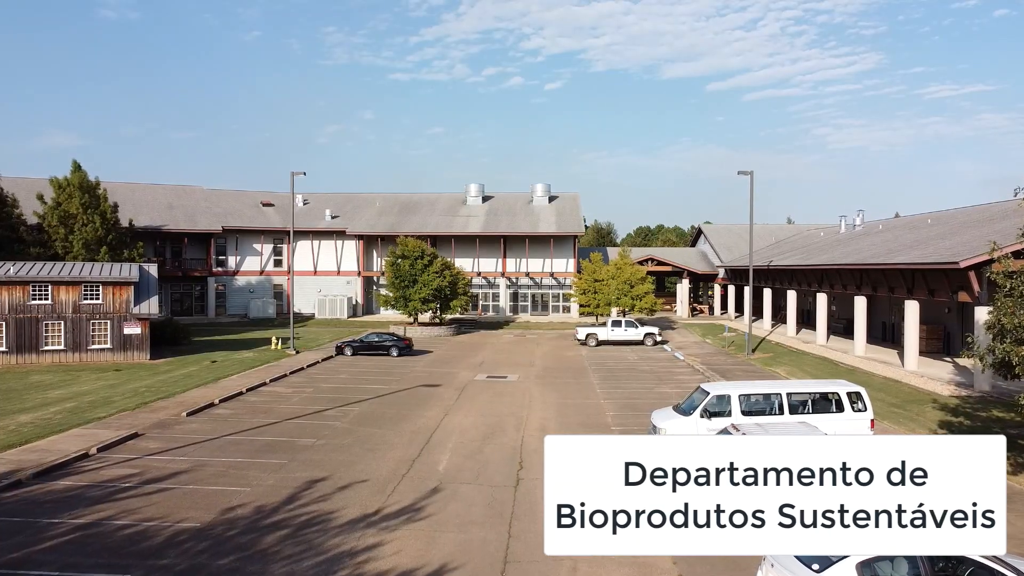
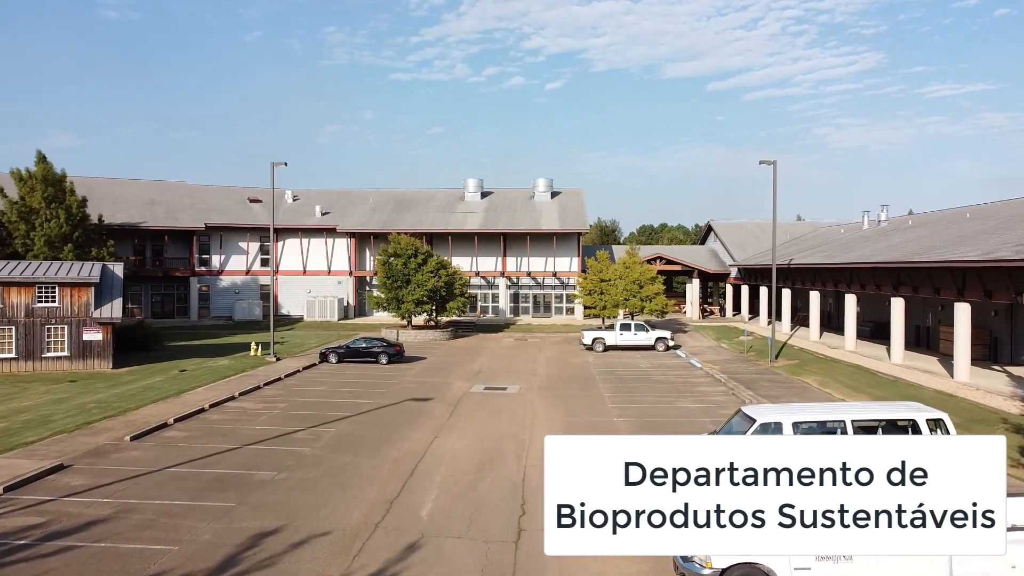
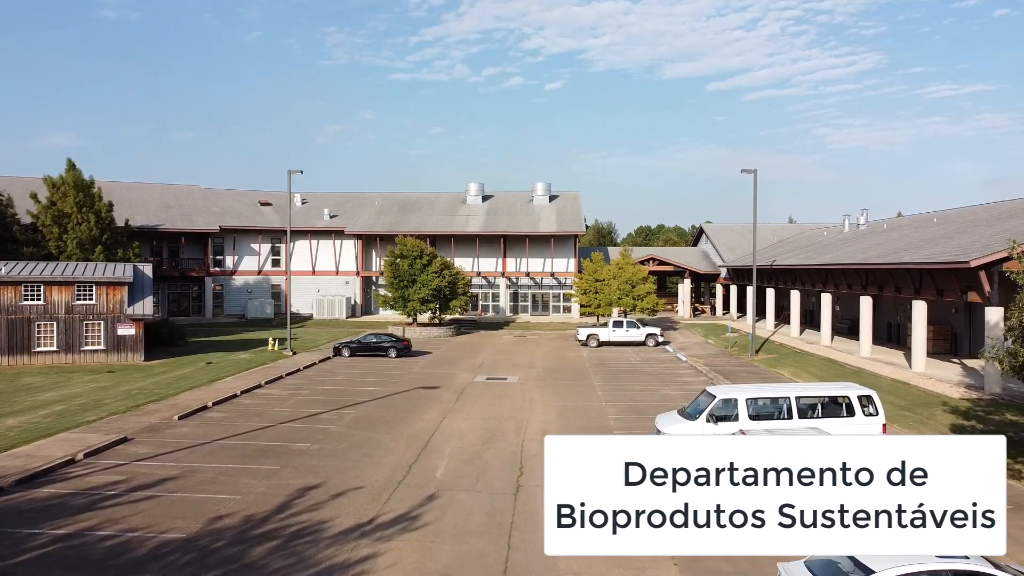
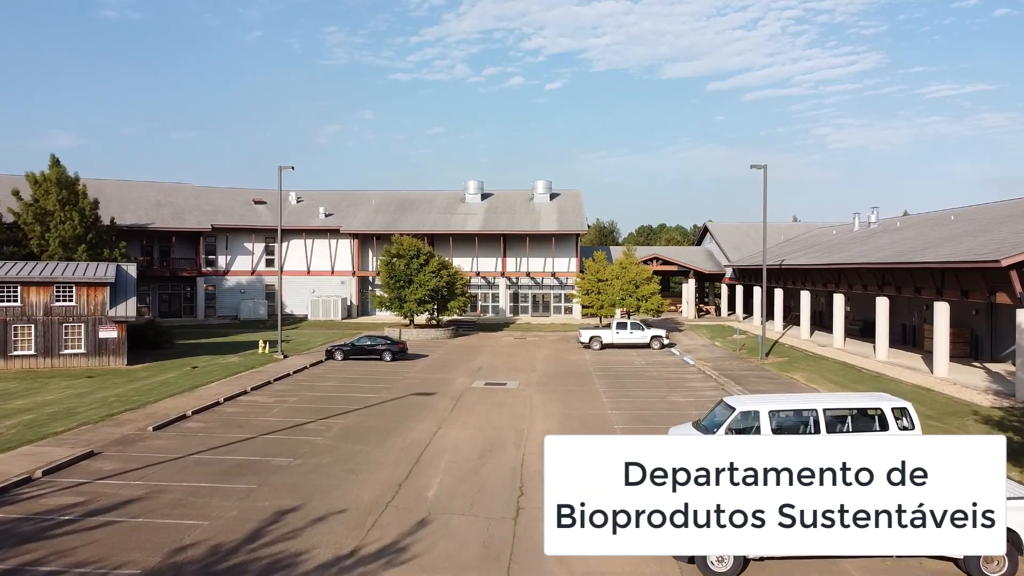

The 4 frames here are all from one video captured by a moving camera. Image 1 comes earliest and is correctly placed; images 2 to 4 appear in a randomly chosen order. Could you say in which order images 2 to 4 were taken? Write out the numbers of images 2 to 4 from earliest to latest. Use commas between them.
3, 4, 2
